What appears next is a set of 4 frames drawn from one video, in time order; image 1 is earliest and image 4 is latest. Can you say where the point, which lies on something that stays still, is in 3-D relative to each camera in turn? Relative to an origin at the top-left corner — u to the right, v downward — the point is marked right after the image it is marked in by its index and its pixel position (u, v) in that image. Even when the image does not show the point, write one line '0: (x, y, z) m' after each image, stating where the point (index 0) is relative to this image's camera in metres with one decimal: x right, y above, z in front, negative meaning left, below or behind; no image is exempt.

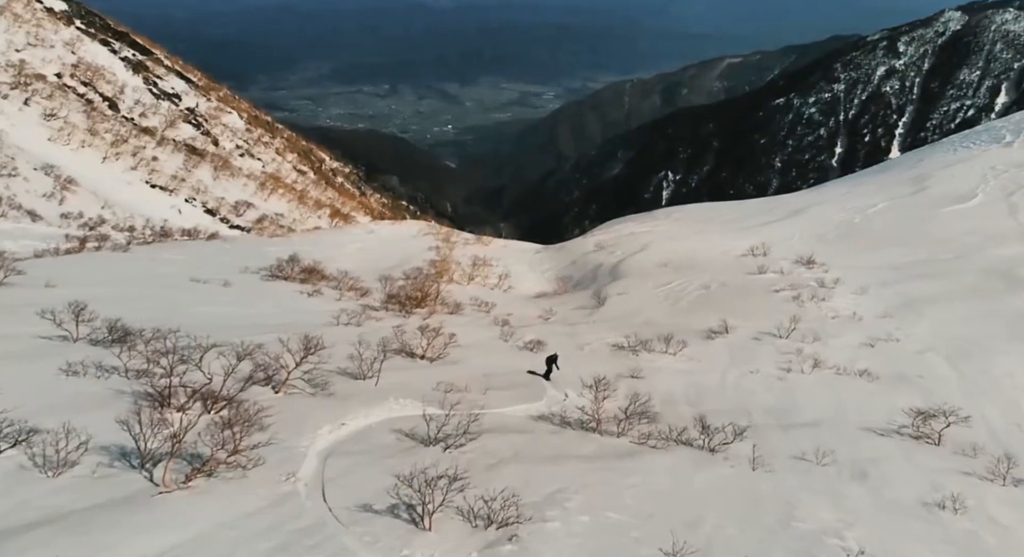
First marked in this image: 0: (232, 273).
0: (-4.9, +0.1, +19.6) m
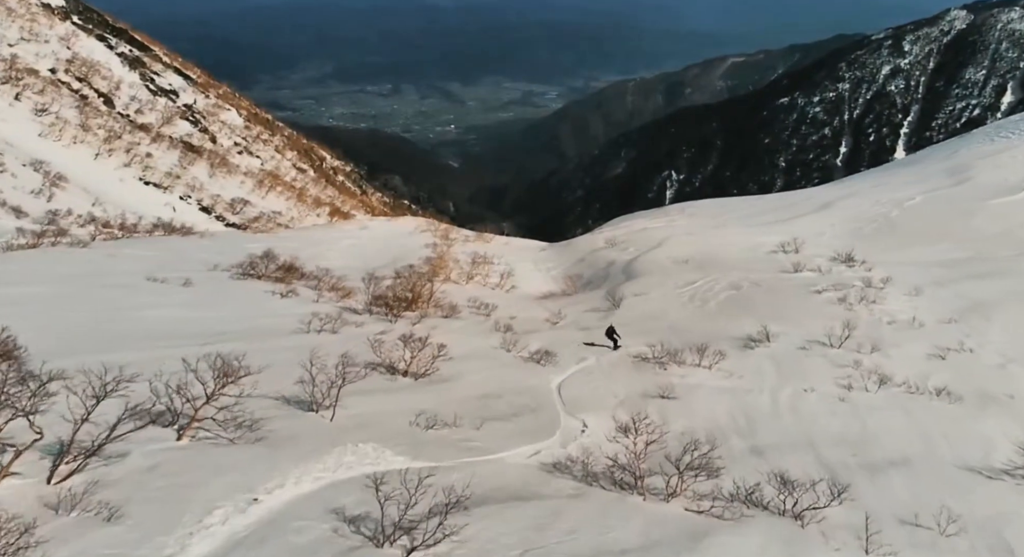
0: (-4.9, +0.1, +17.2) m
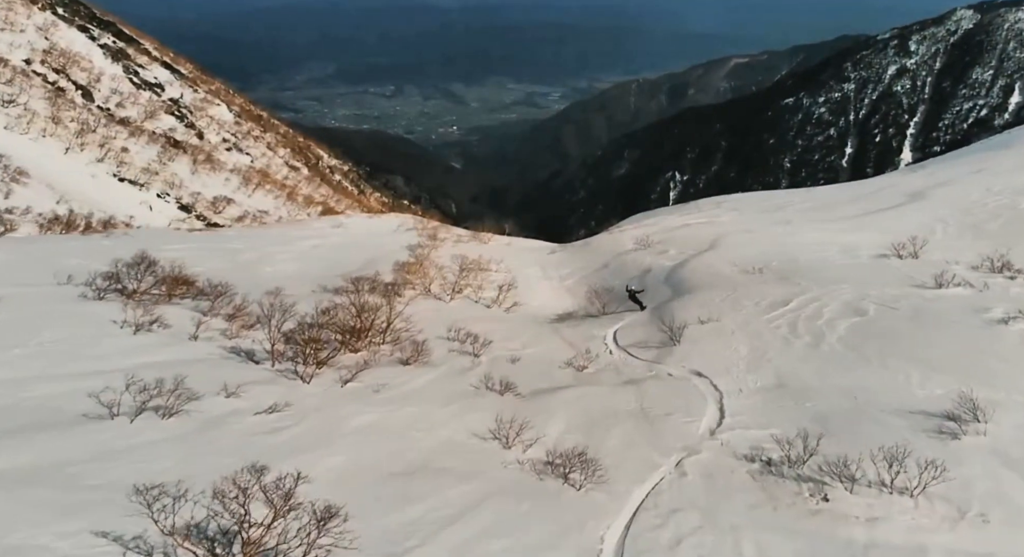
0: (-4.9, -0.1, +11.1) m
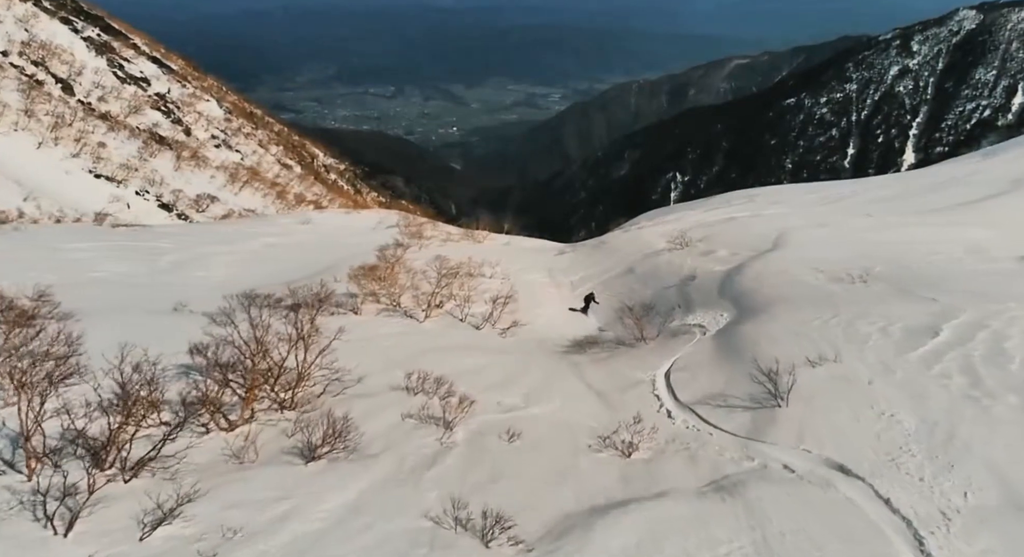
0: (-4.9, -0.2, +6.7) m
